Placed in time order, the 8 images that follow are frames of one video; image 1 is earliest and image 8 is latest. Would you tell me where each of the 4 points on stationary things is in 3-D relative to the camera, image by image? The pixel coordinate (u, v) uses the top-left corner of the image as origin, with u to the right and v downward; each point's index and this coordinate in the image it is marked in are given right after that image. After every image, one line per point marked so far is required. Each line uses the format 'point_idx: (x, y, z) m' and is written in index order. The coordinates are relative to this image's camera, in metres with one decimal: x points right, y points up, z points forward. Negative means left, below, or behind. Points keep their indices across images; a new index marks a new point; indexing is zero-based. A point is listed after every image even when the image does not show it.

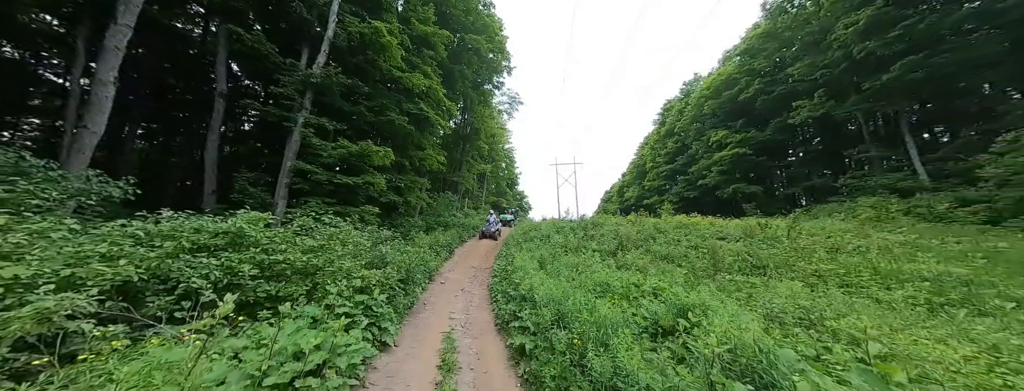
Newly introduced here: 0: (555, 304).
0: (+0.8, -1.9, +4.2) m
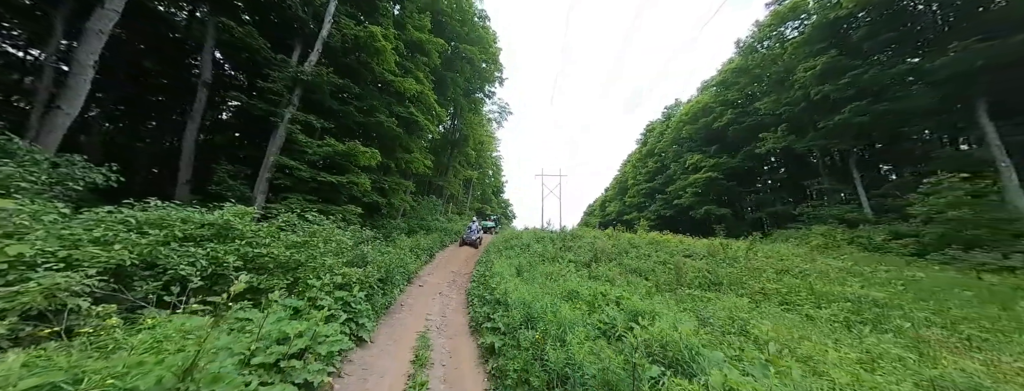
0: (+0.3, -2.1, +4.5) m
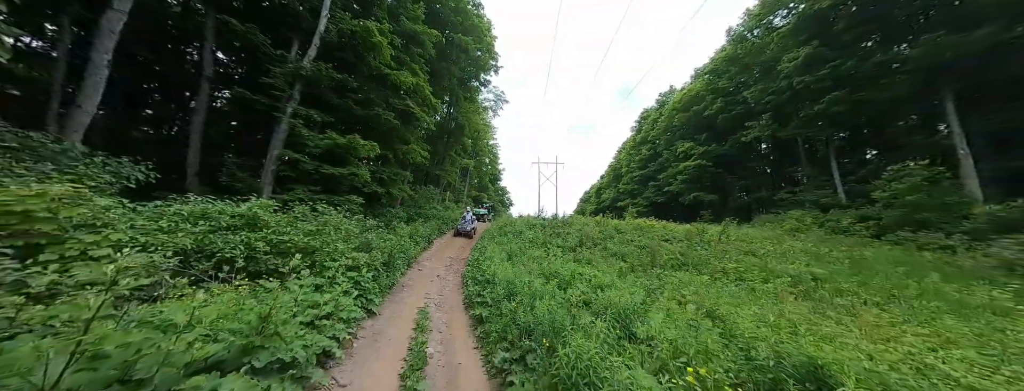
0: (0.0, -1.9, +5.4) m
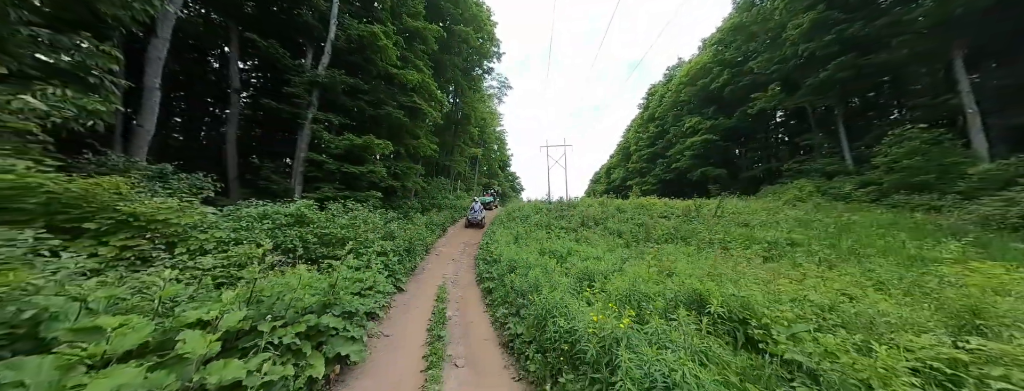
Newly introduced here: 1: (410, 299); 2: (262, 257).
0: (0.0, -1.7, +6.3) m
1: (-2.4, -2.4, +5.8) m
2: (-4.3, -1.0, +4.2) m
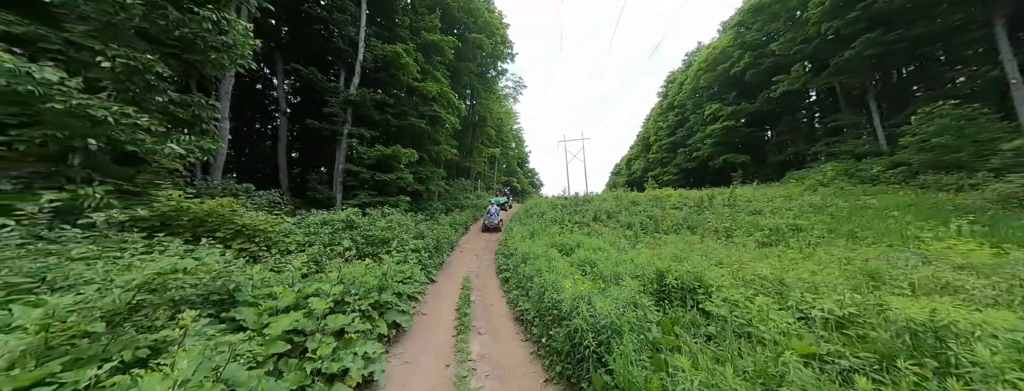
0: (+0.4, -1.7, +7.3) m
1: (-2.0, -2.6, +6.9) m
2: (-4.1, -1.2, +5.5) m
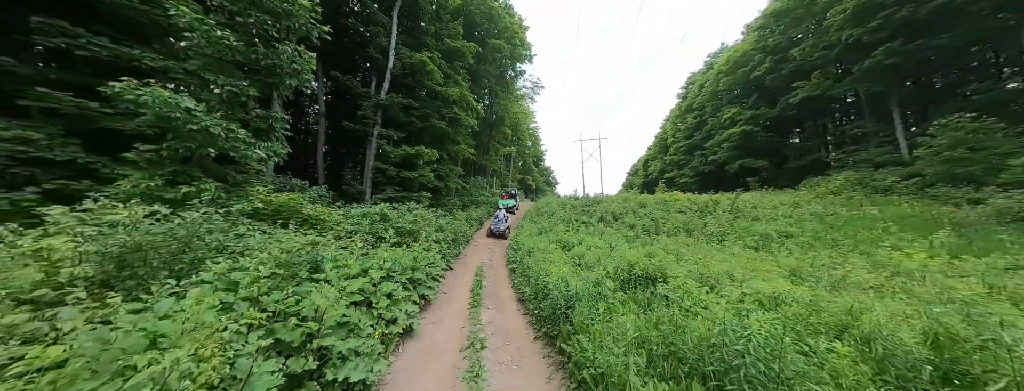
0: (+0.7, -1.8, +8.3) m
1: (-1.8, -2.6, +8.1) m
2: (-3.9, -1.2, +6.8) m
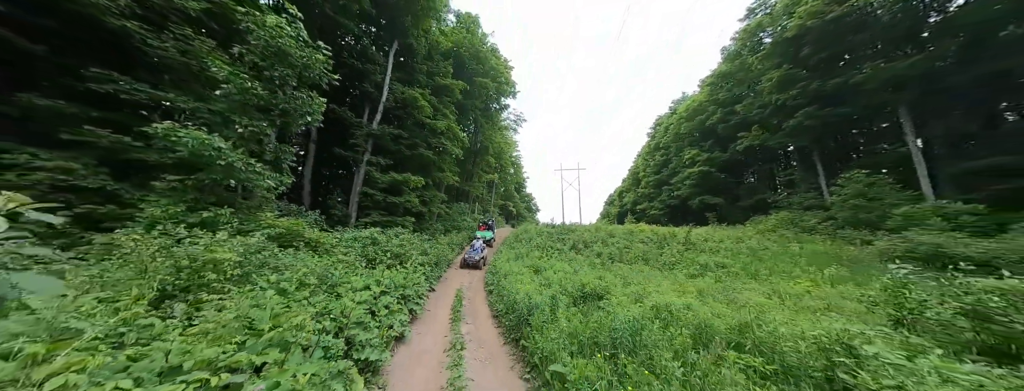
0: (-0.1, -2.9, +9.2) m
1: (-2.6, -3.6, +8.8) m
2: (-4.6, -2.0, +7.5) m
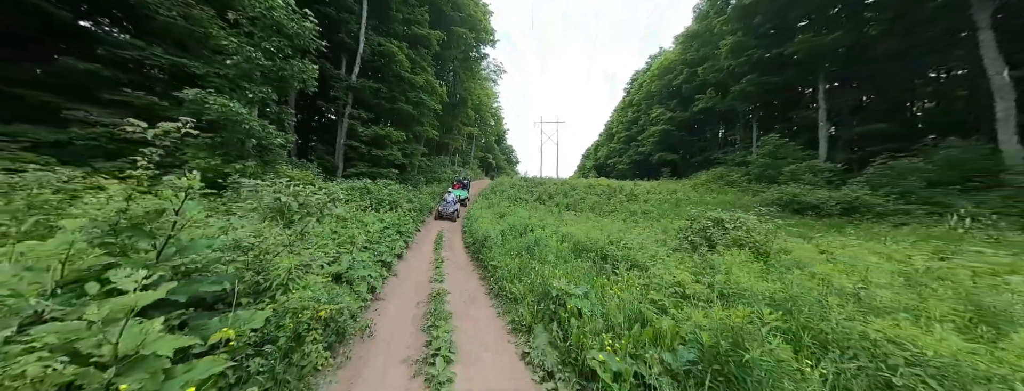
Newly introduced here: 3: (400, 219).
0: (-1.4, -1.0, +11.5) m
1: (-3.9, -1.8, +11.1) m
2: (-5.8, -0.5, +9.3) m
3: (-4.1, -0.8, +8.7) m
